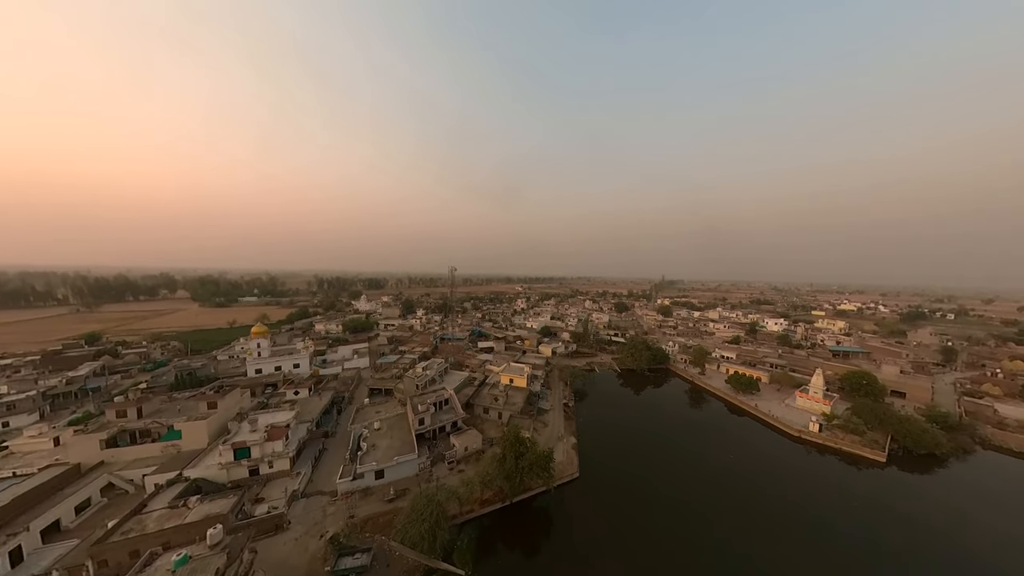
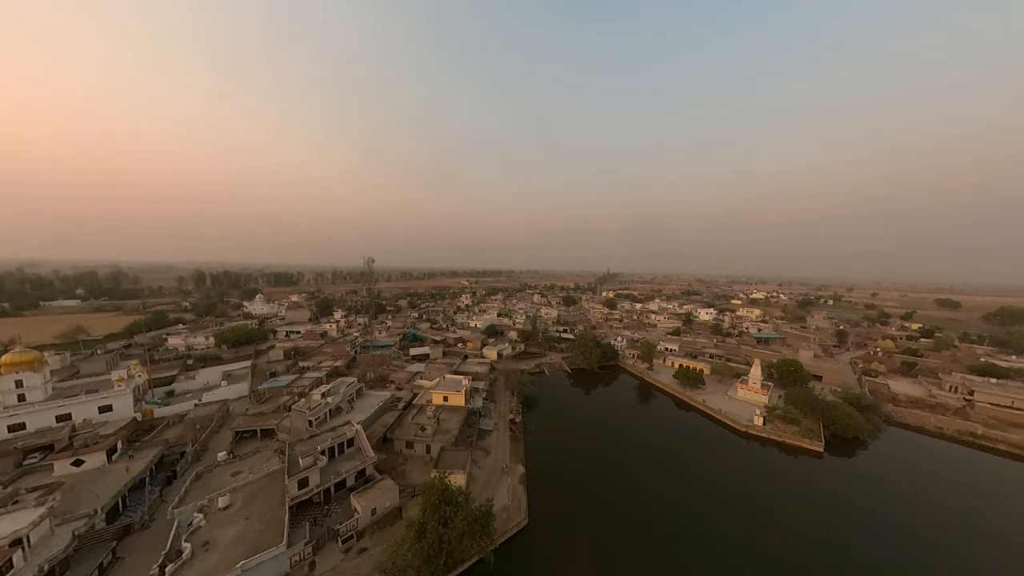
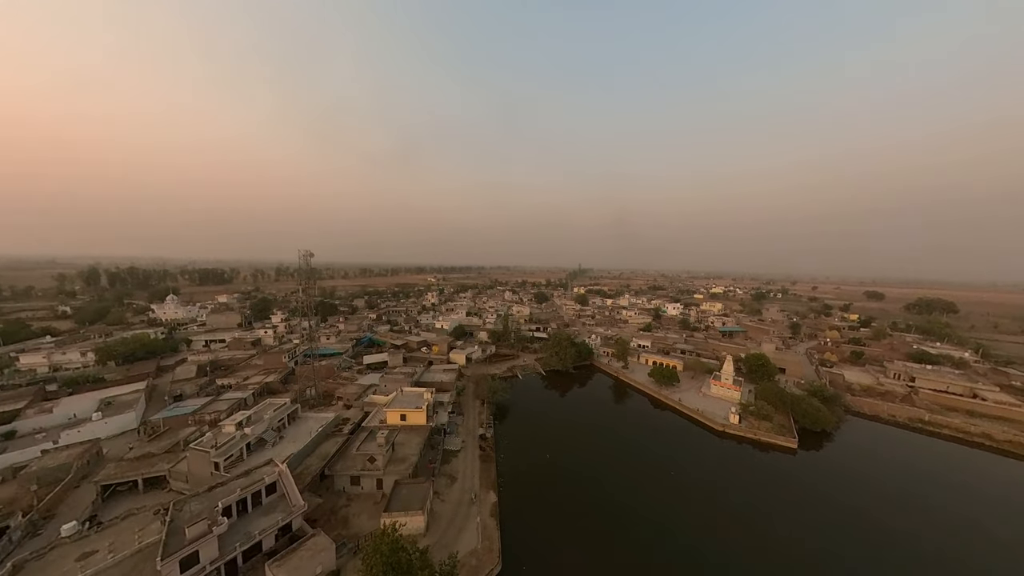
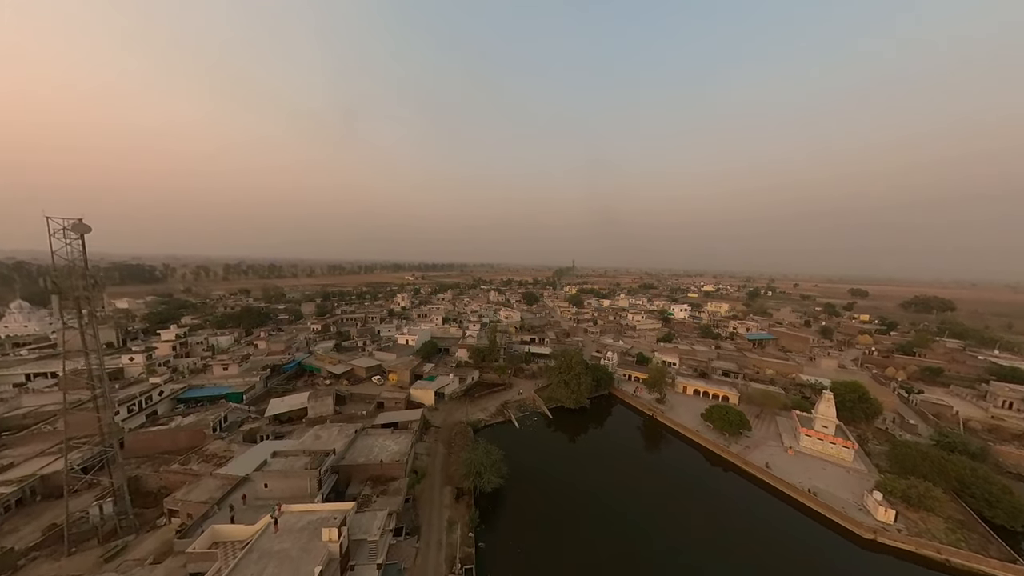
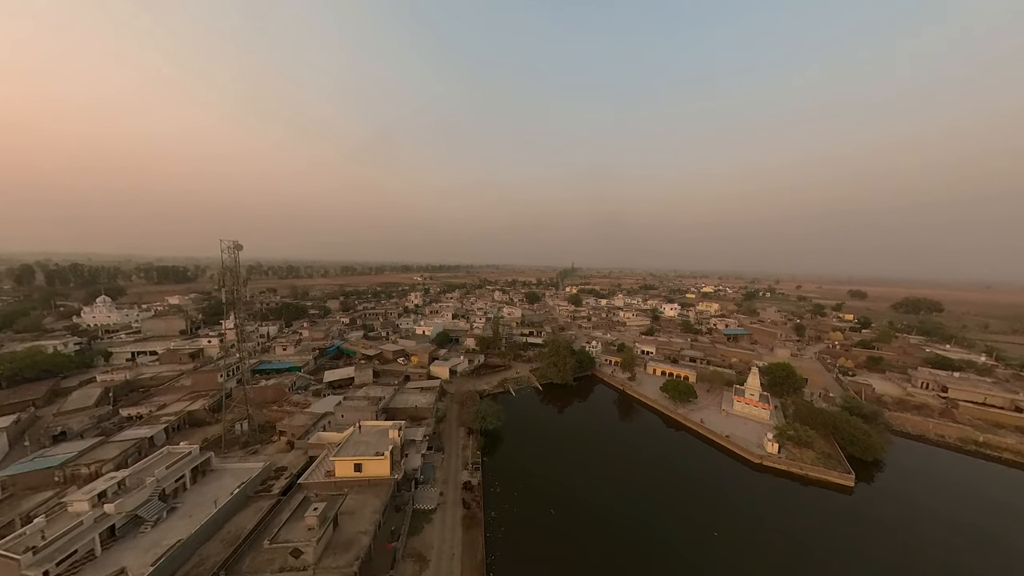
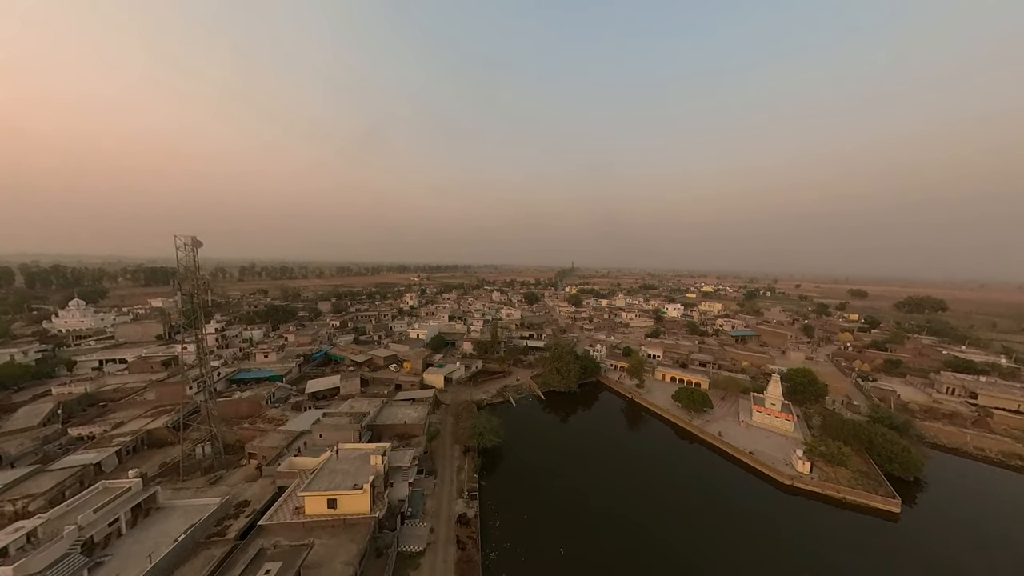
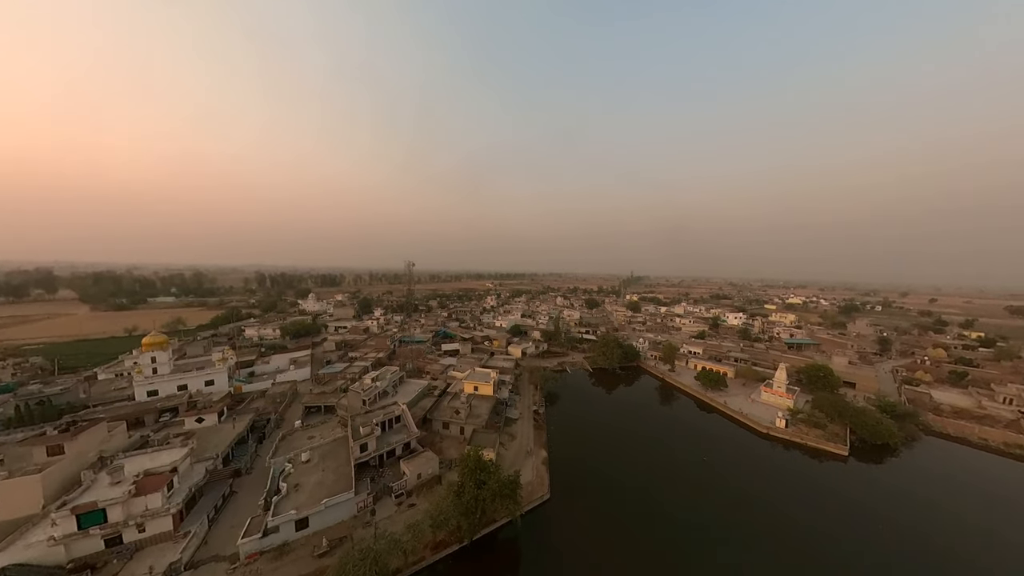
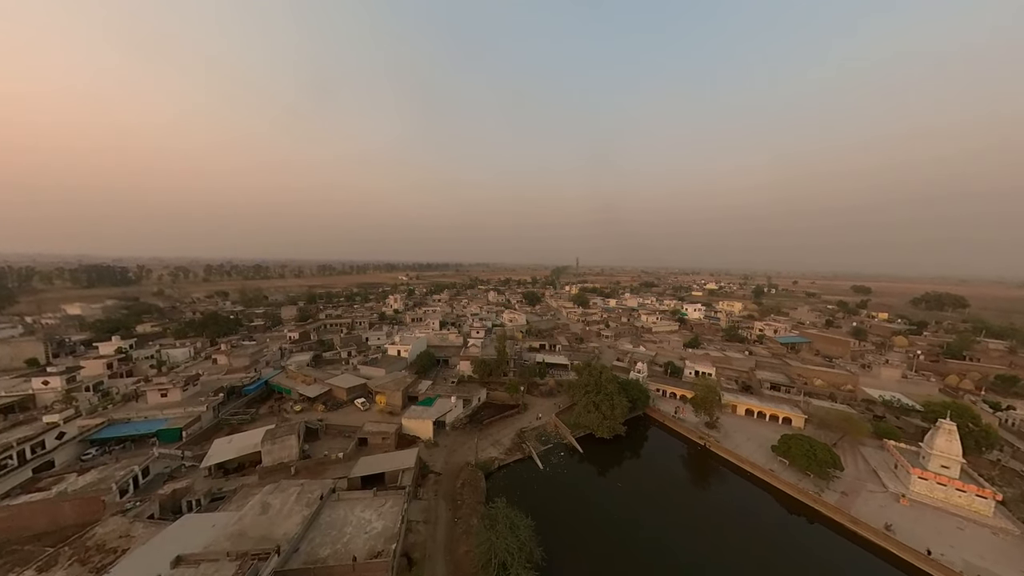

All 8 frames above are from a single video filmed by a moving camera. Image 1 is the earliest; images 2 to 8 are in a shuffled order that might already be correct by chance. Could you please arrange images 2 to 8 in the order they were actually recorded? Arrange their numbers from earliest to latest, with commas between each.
7, 2, 3, 5, 6, 4, 8
